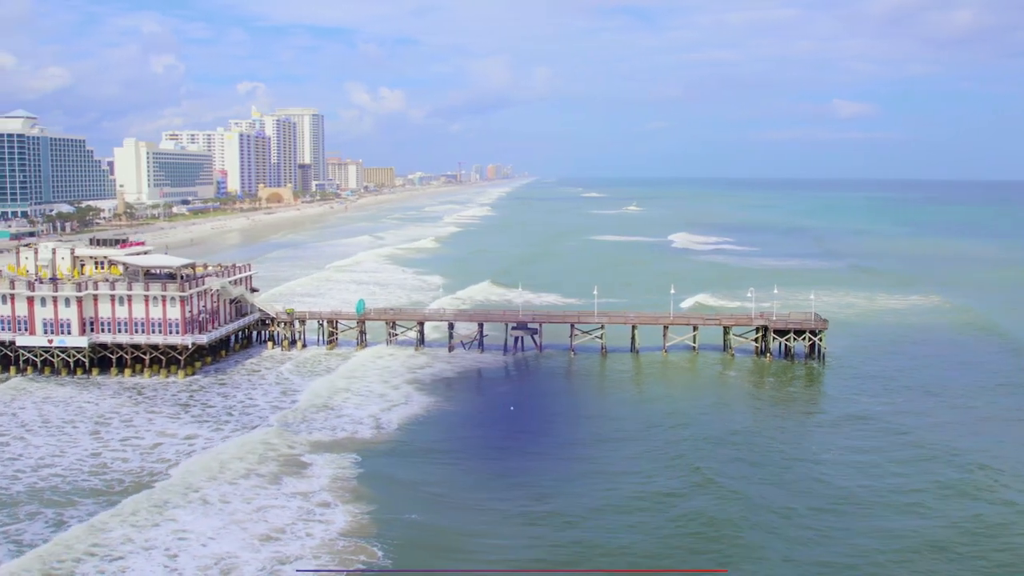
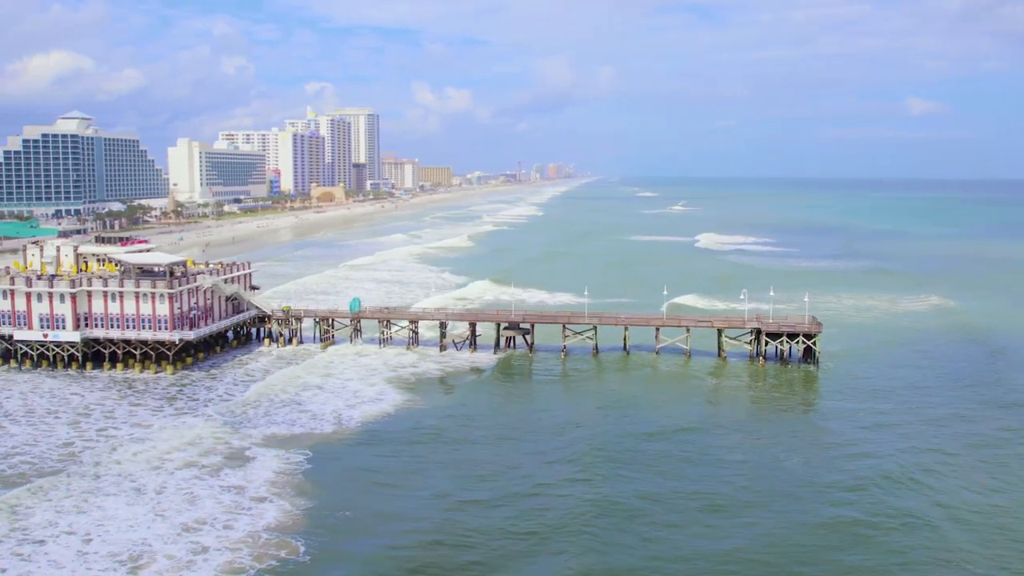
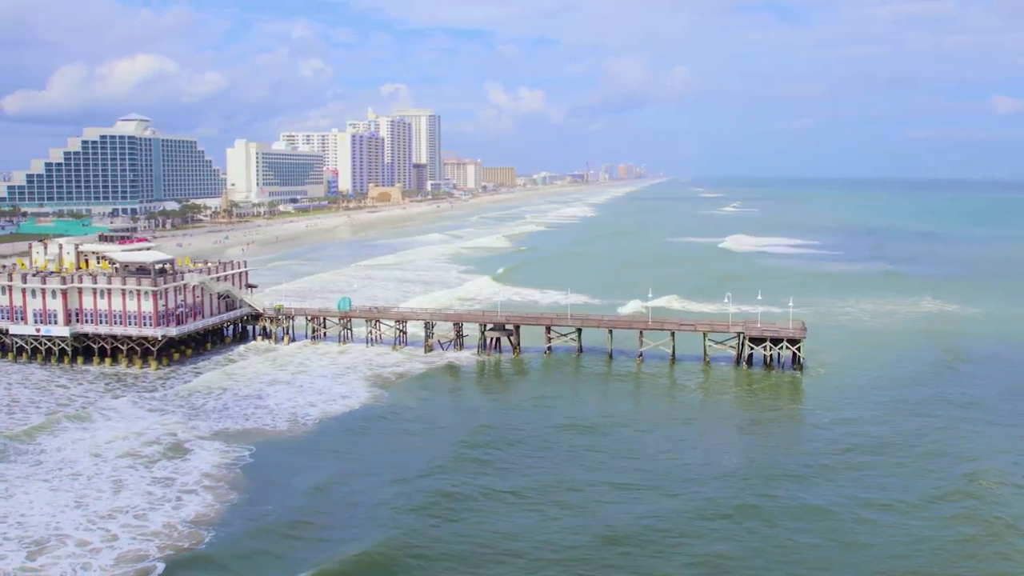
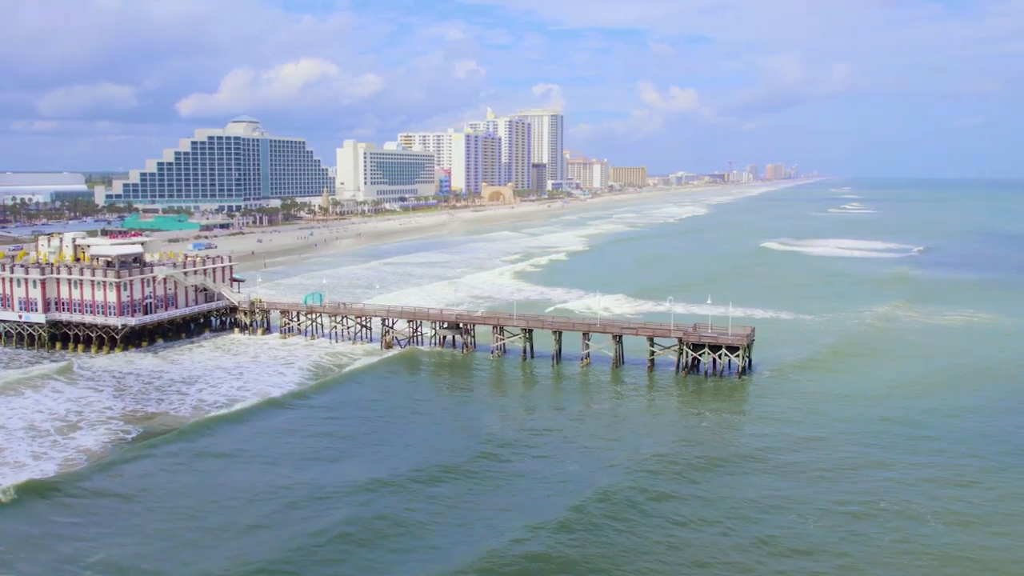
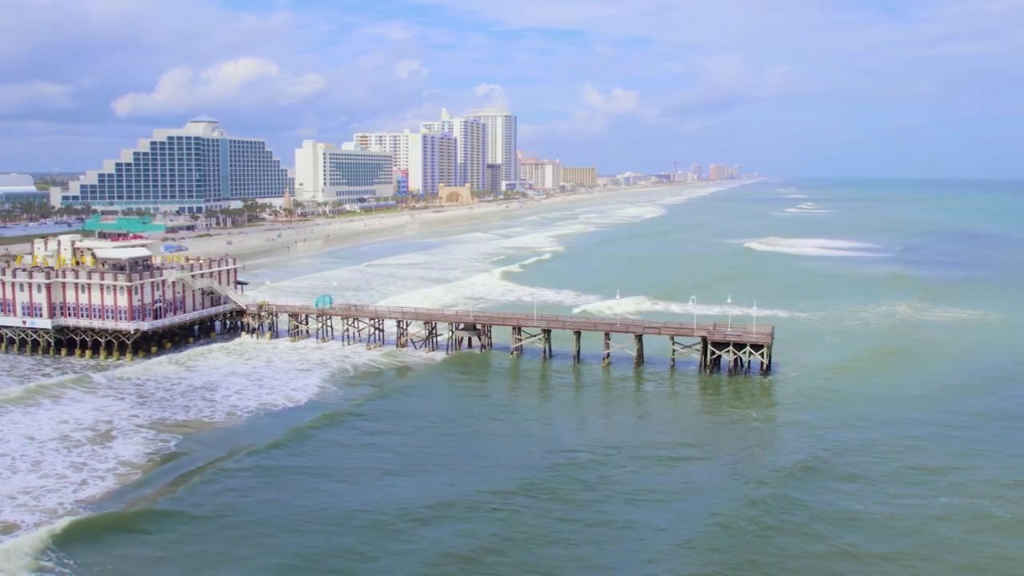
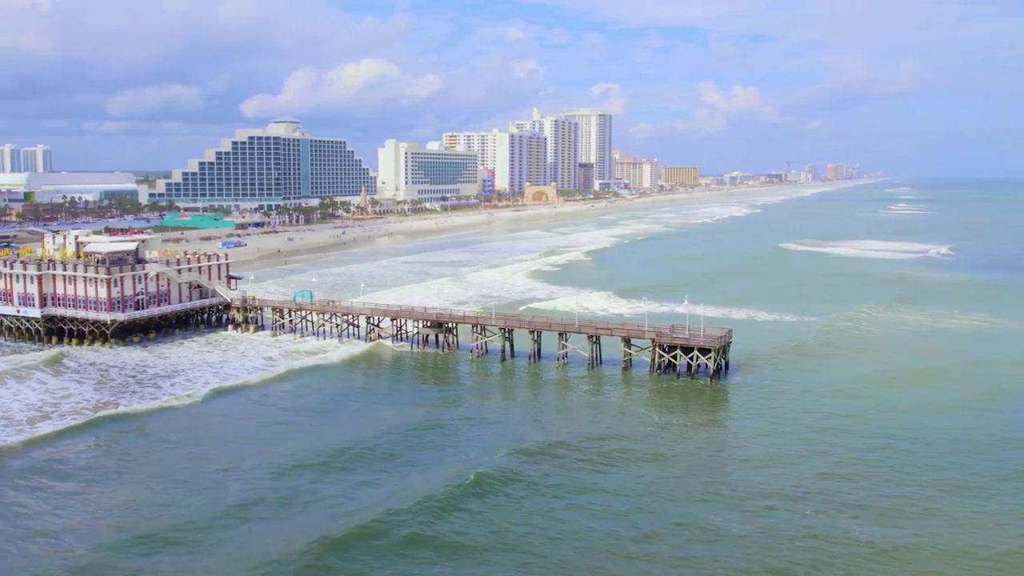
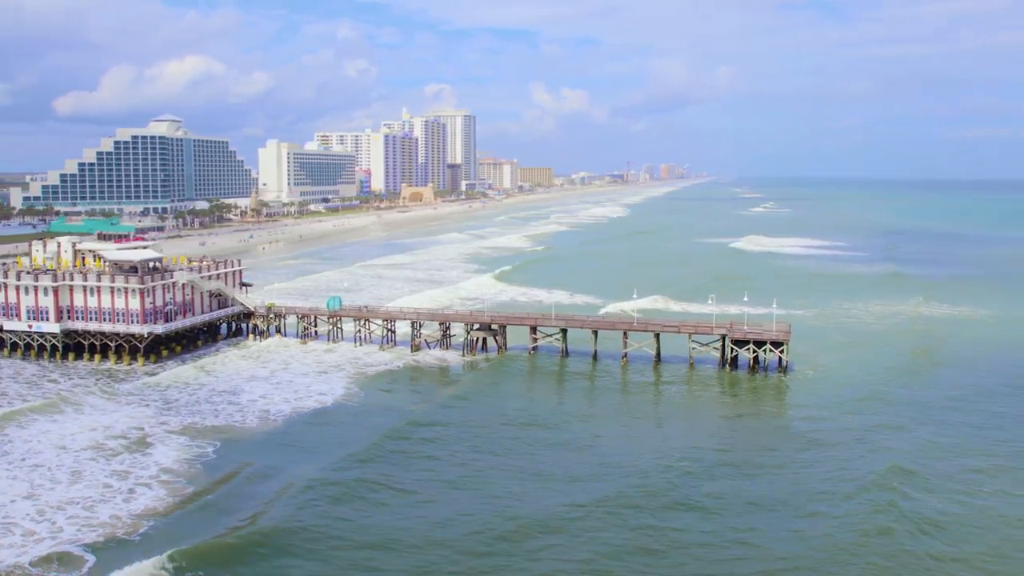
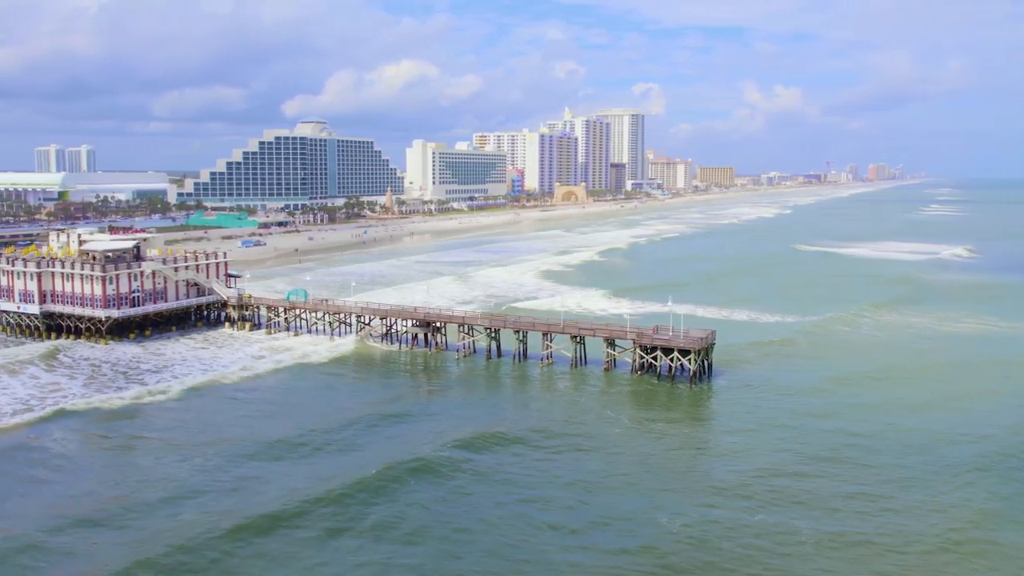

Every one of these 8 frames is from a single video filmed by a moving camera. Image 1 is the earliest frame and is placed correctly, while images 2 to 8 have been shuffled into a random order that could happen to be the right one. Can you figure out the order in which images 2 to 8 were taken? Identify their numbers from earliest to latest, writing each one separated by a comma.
2, 3, 7, 5, 4, 6, 8
